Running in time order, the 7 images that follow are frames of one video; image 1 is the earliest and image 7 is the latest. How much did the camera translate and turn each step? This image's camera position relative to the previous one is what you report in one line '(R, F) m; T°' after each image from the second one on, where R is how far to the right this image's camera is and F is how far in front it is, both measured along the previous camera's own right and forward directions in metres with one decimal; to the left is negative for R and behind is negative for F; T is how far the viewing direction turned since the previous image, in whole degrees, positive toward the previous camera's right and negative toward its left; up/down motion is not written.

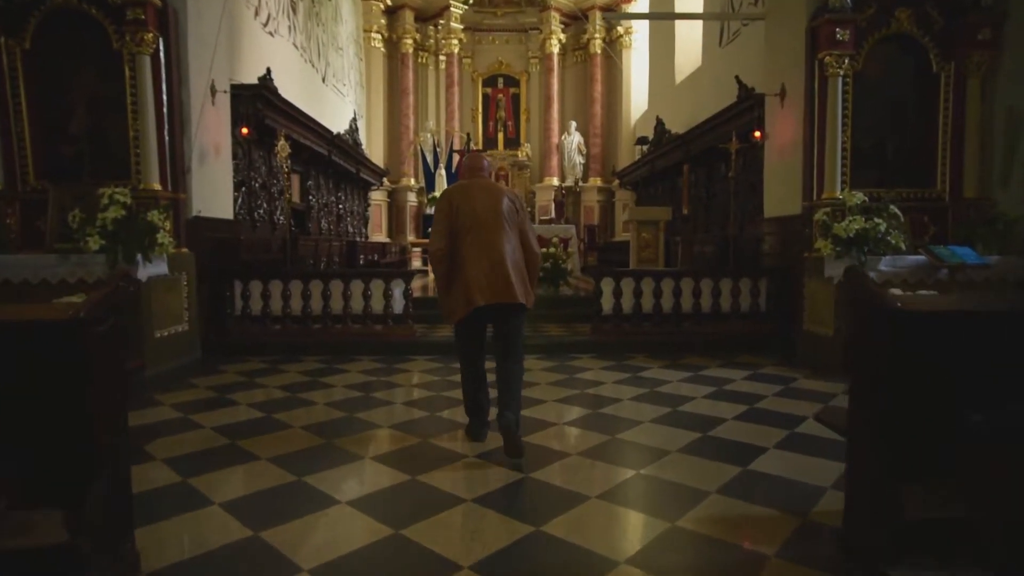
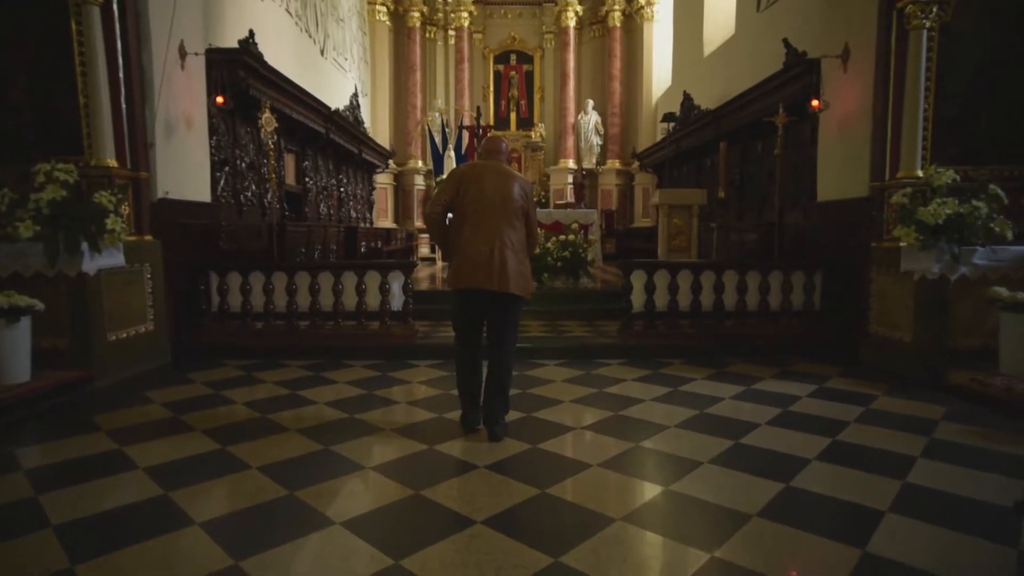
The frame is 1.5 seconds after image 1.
(0.0, +0.8) m; -1°
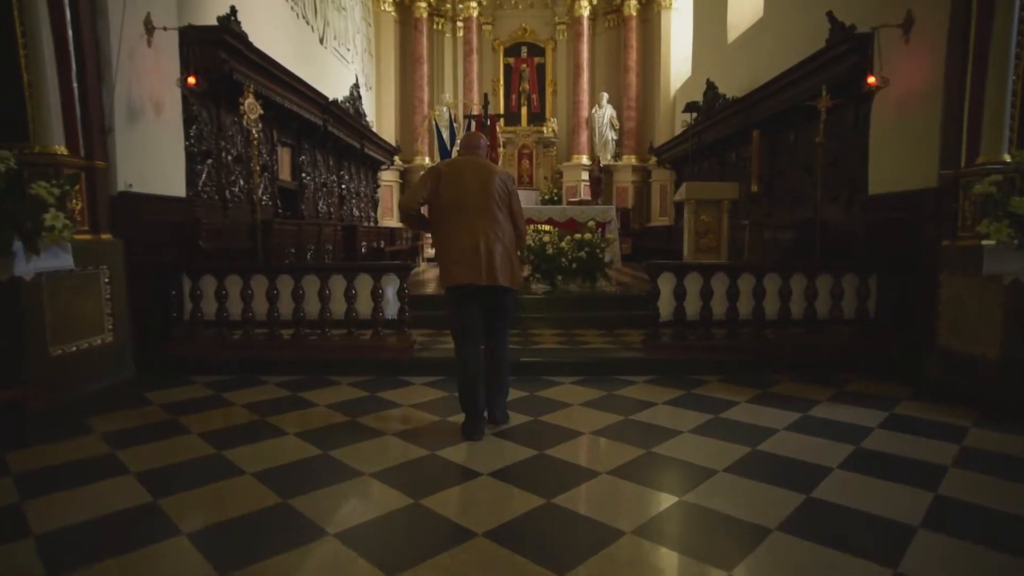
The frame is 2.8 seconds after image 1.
(0.0, +0.6) m; -1°
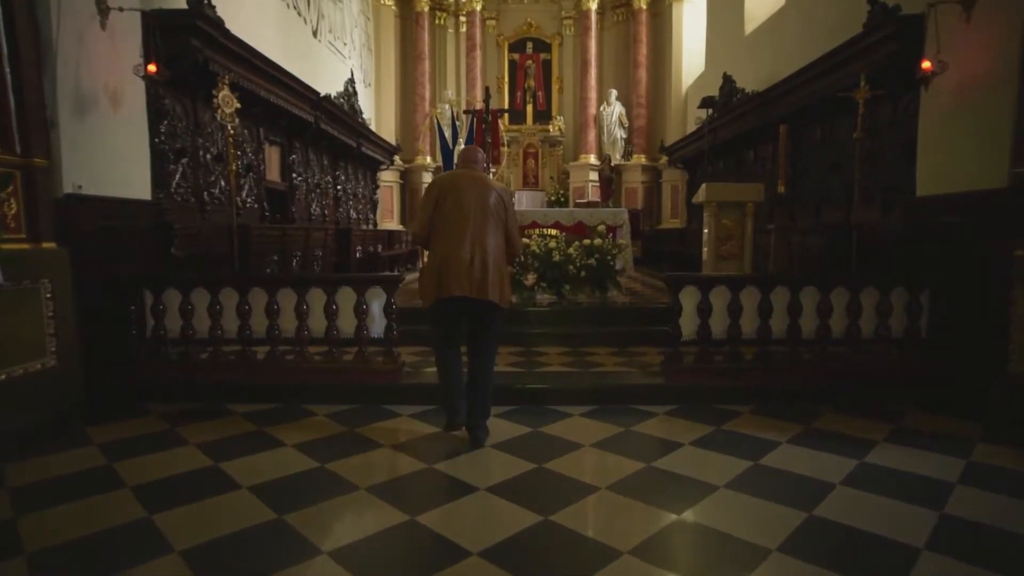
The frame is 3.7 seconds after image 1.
(0.0, +0.5) m; -1°
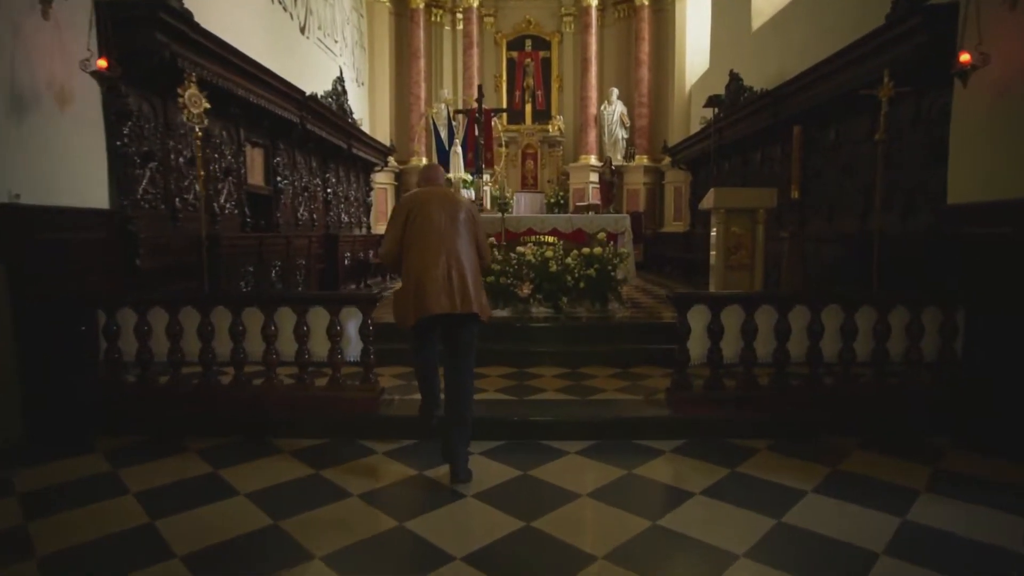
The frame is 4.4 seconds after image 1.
(+0.1, +0.4) m; 0°
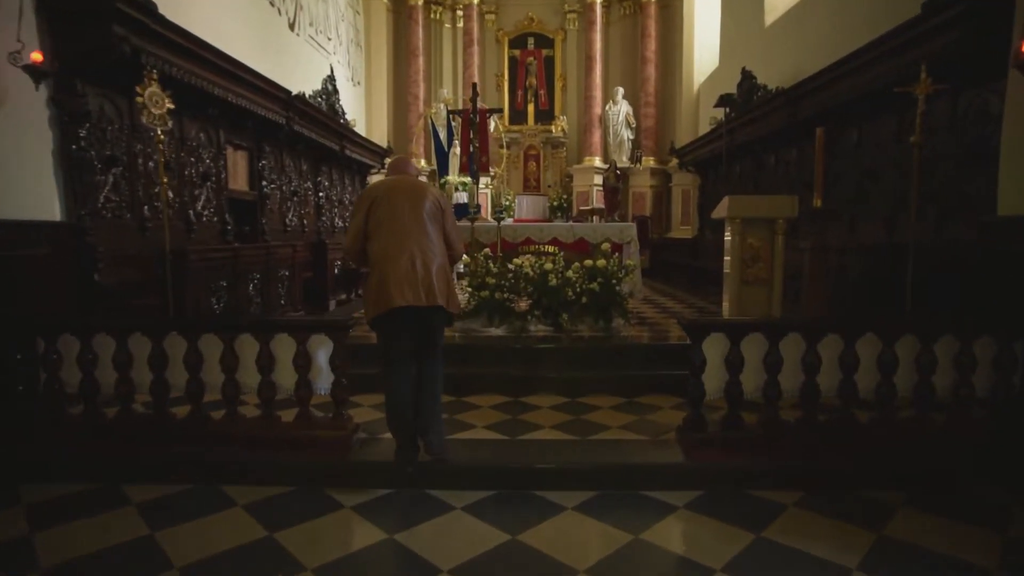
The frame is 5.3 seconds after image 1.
(+0.1, +0.4) m; 0°
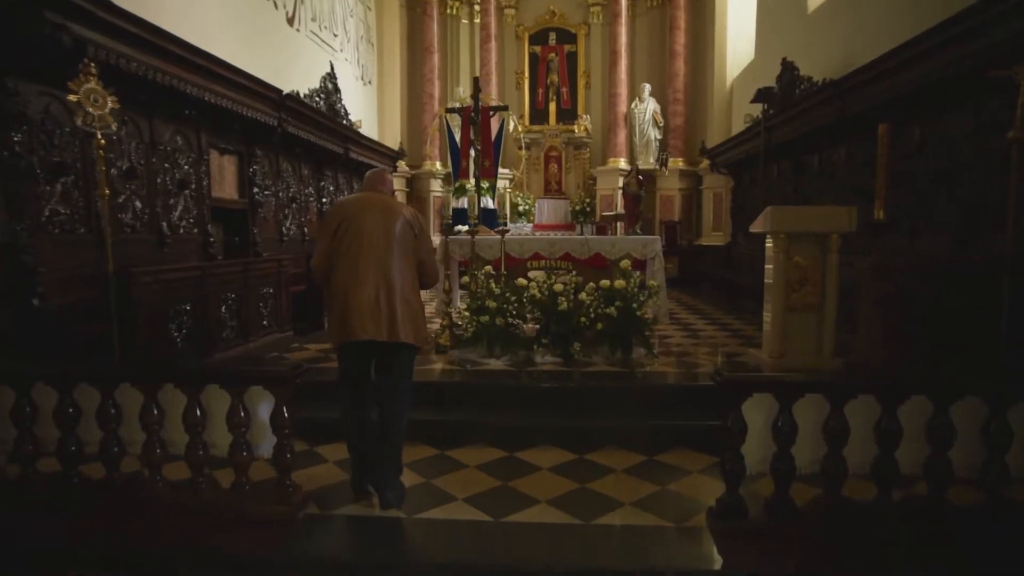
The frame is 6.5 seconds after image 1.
(+0.2, +0.7) m; -3°
